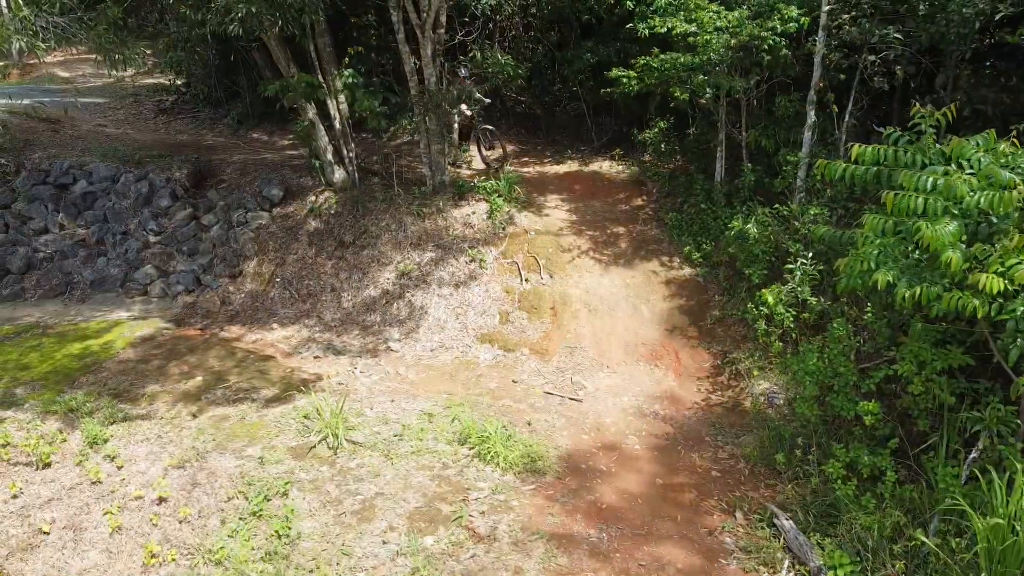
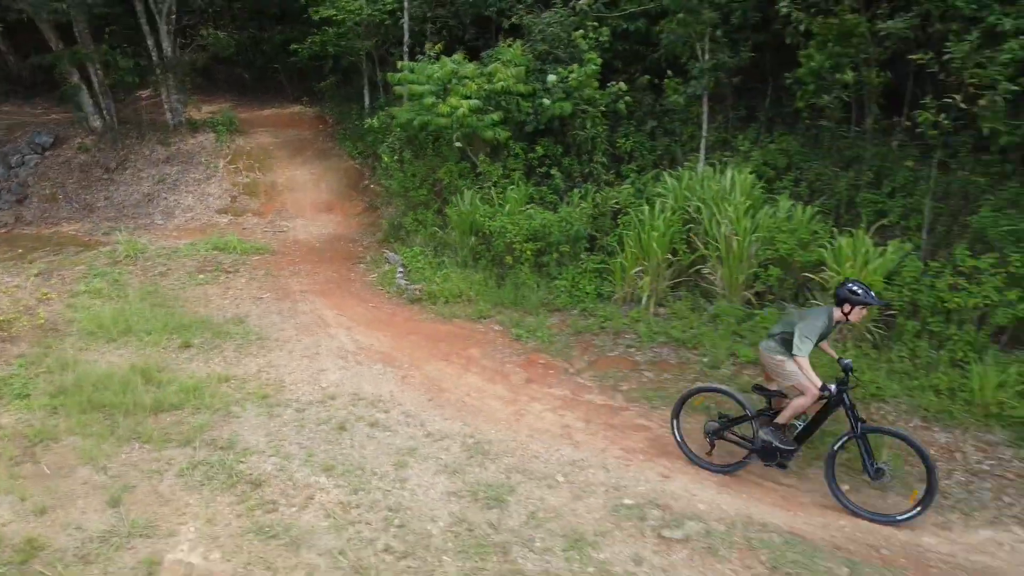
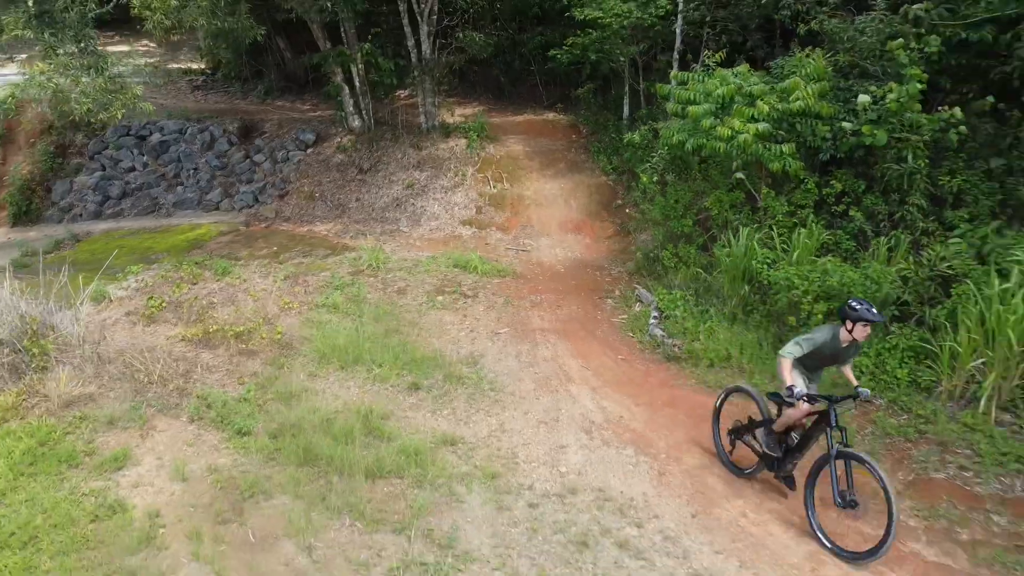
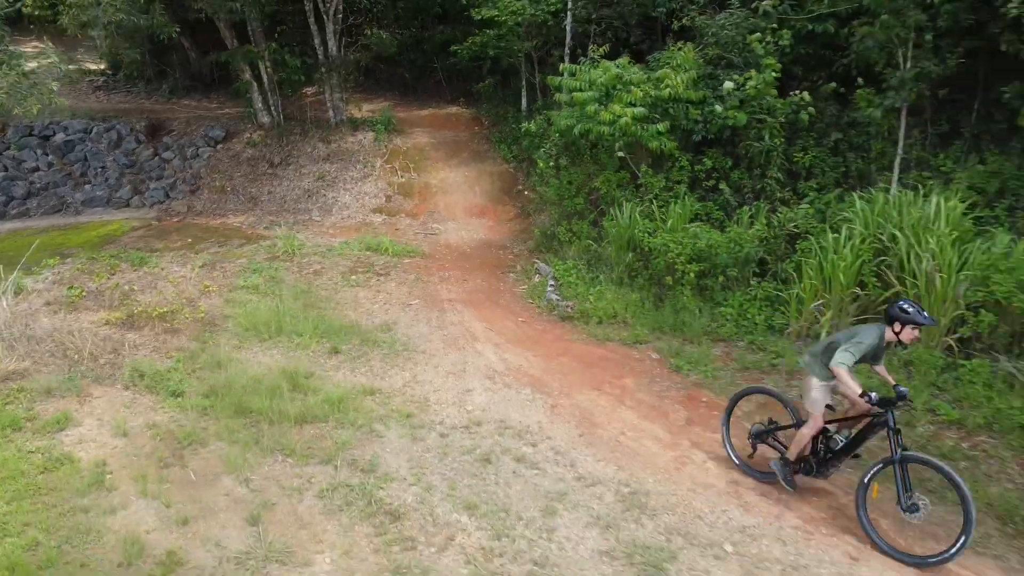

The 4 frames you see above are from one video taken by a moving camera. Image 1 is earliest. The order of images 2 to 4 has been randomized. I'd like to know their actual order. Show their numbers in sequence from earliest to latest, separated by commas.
3, 4, 2
